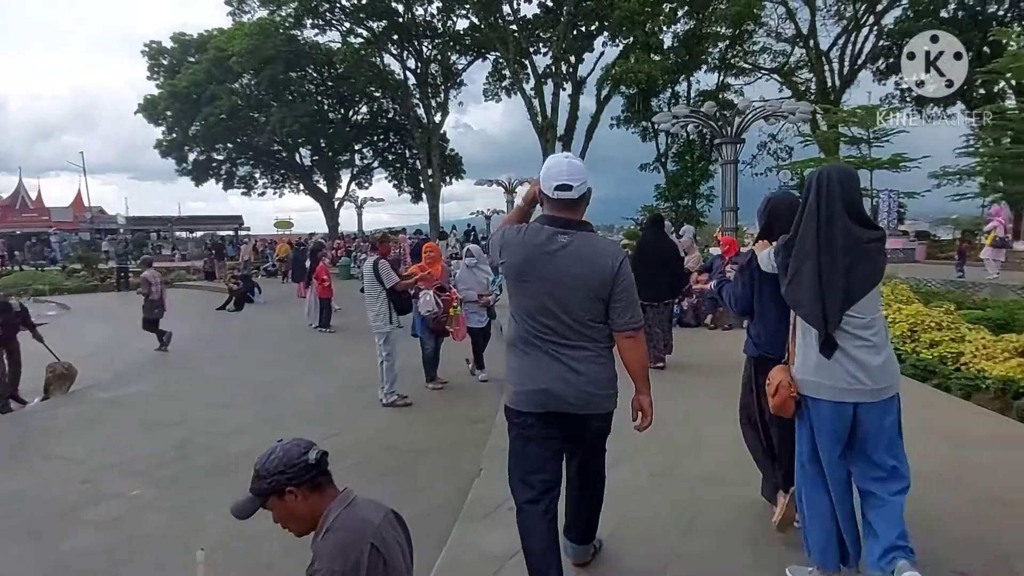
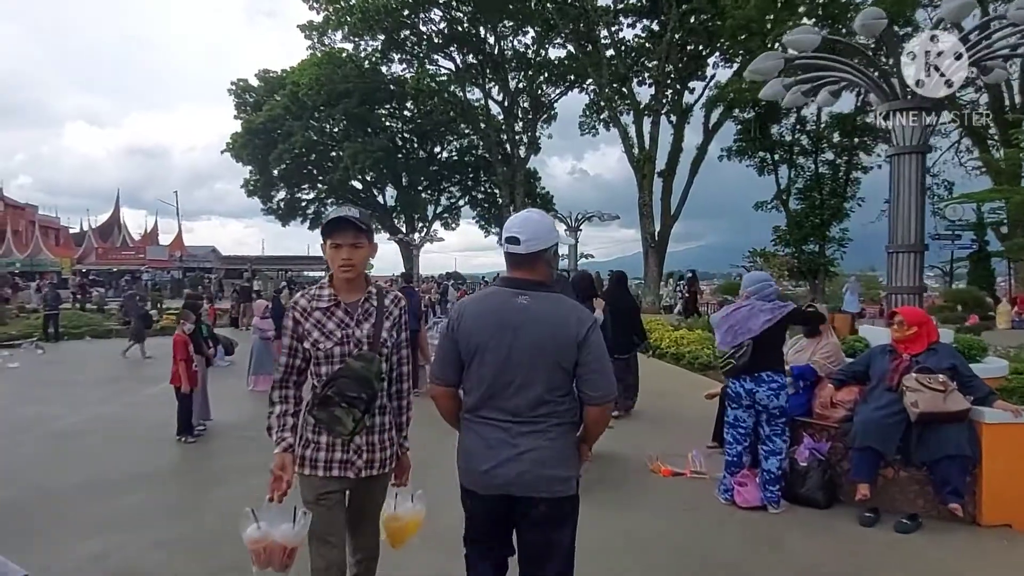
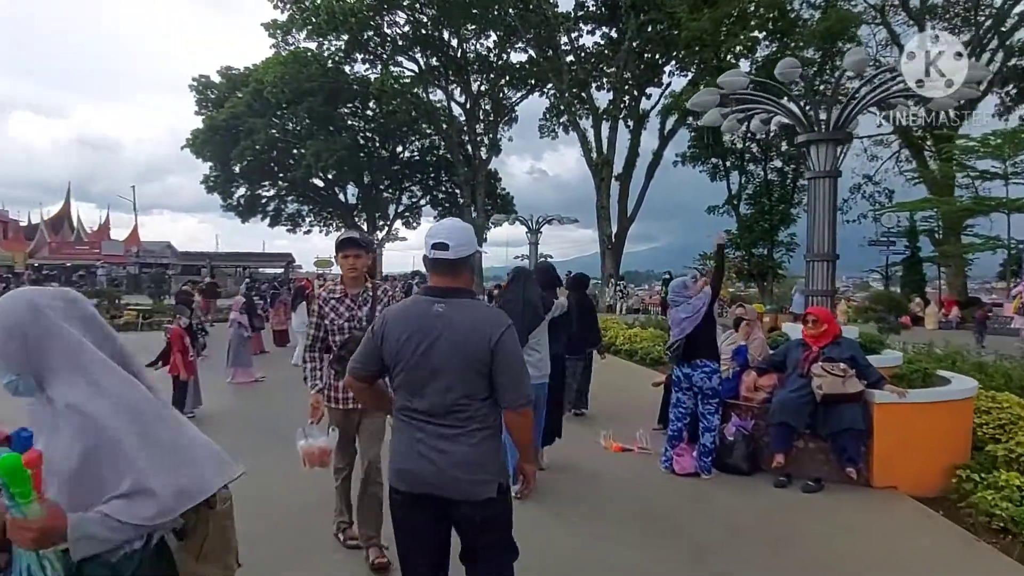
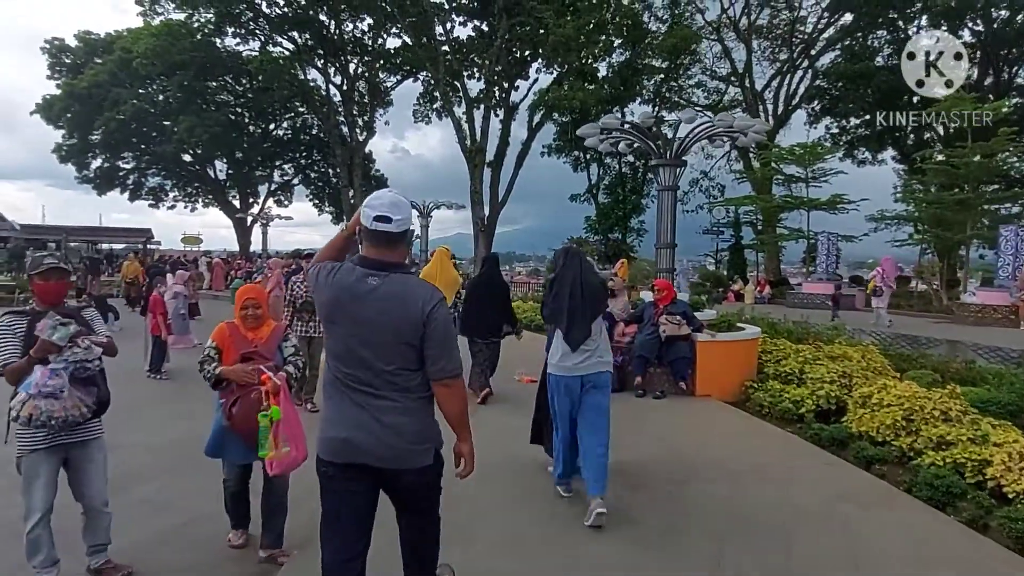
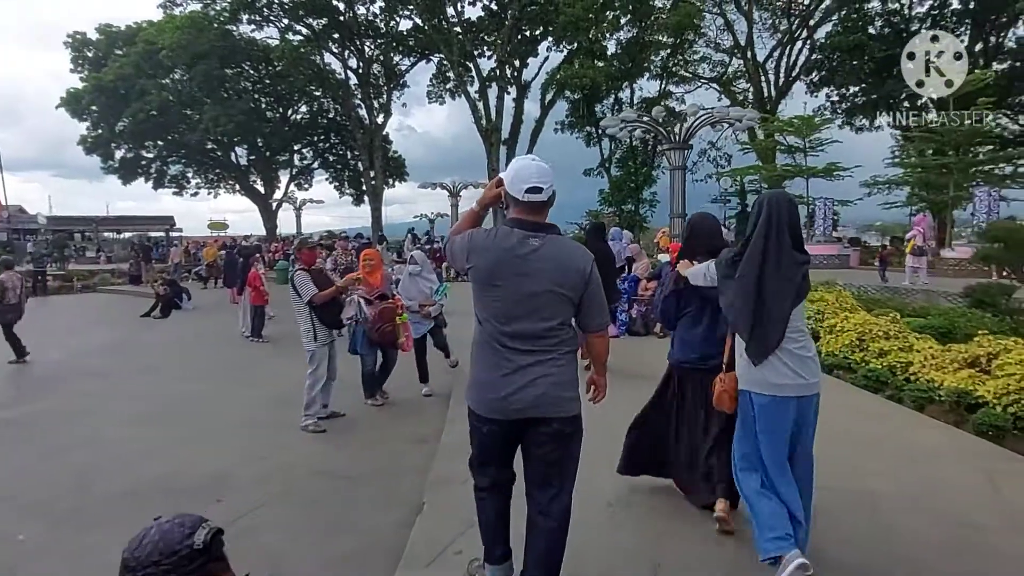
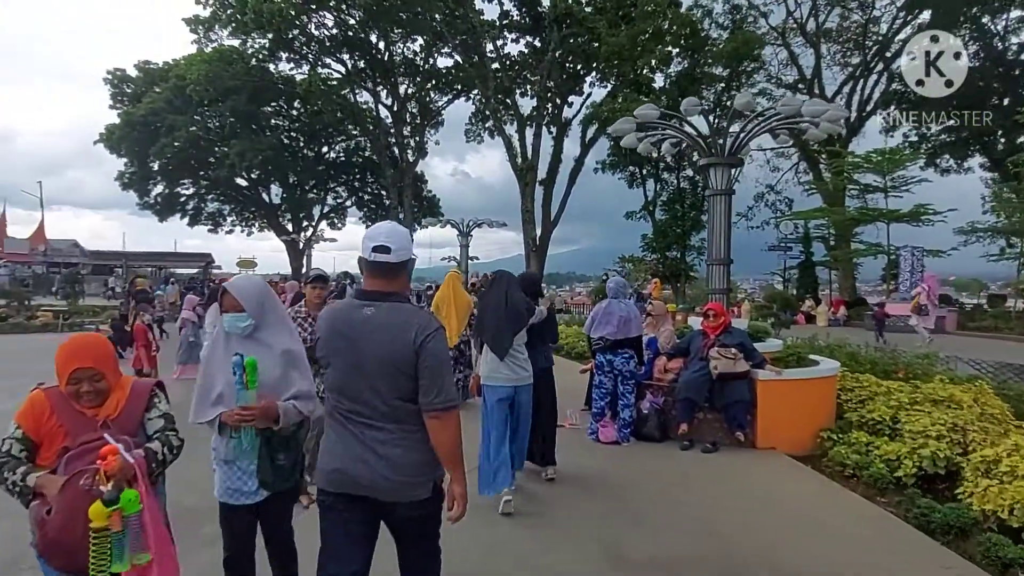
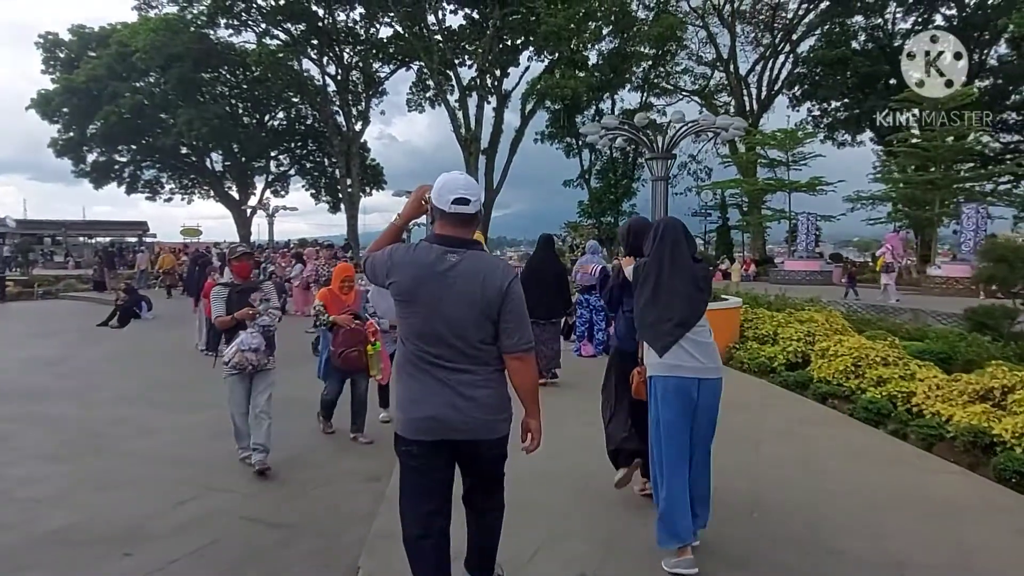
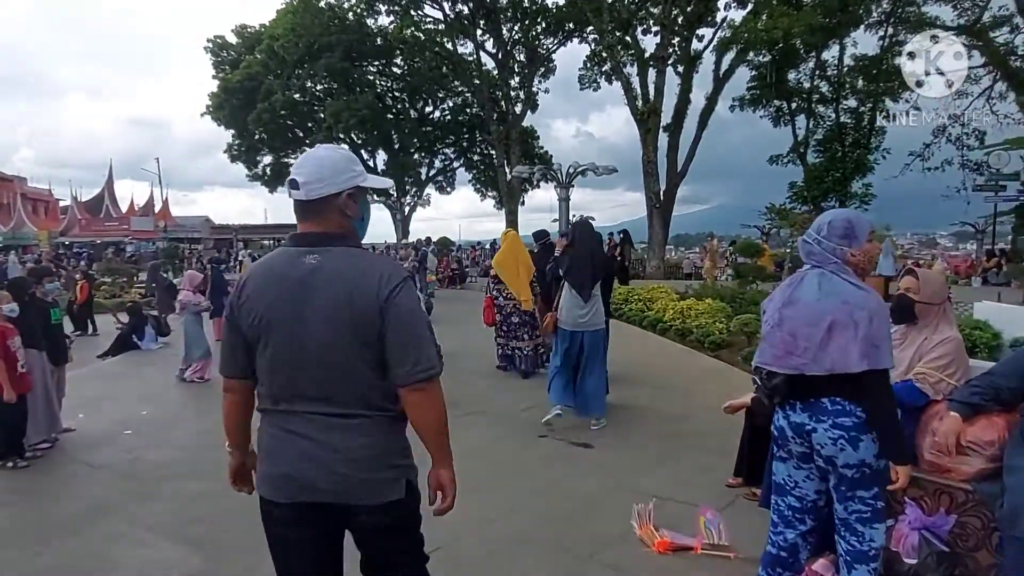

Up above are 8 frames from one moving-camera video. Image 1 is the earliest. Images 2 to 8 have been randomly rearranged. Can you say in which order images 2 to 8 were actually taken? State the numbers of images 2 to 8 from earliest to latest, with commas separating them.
5, 7, 4, 6, 3, 2, 8
